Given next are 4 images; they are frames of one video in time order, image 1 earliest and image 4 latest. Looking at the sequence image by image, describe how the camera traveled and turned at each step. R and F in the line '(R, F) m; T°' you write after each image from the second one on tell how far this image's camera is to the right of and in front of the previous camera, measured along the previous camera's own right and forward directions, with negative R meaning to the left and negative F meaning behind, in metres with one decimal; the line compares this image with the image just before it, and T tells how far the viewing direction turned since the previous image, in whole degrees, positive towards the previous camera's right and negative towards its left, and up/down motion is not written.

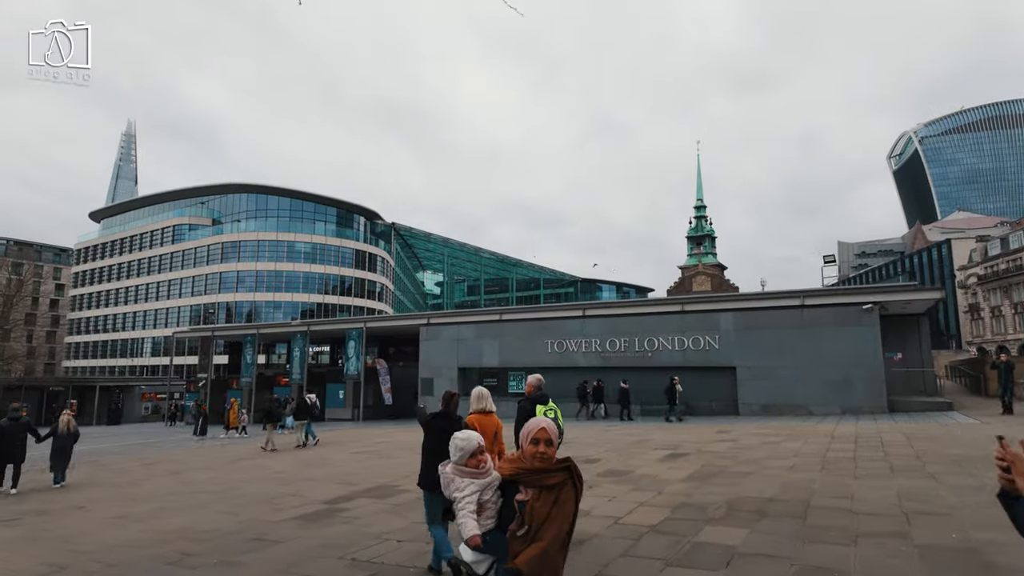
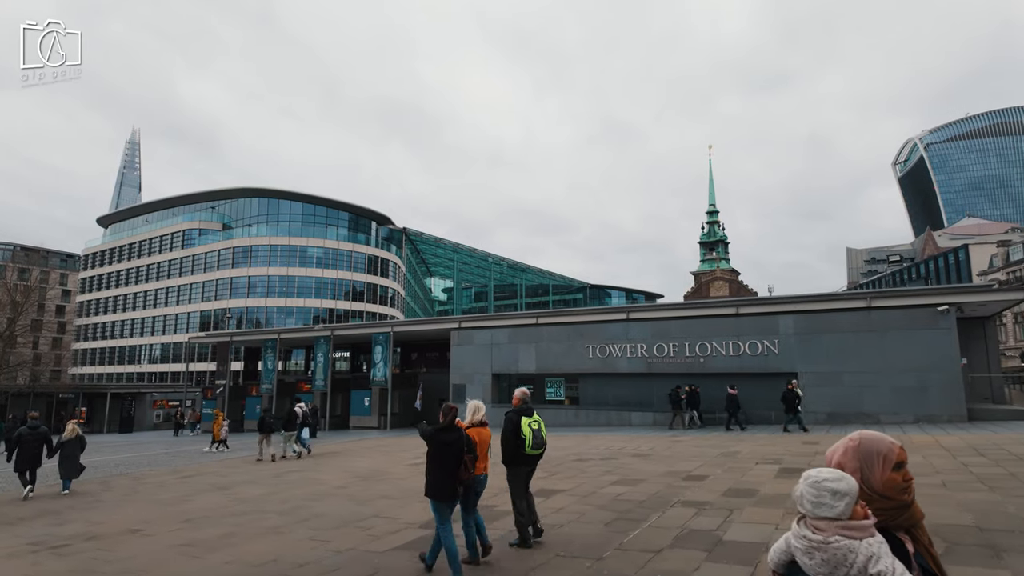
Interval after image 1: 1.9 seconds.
(-1.6, +1.2) m; 0°
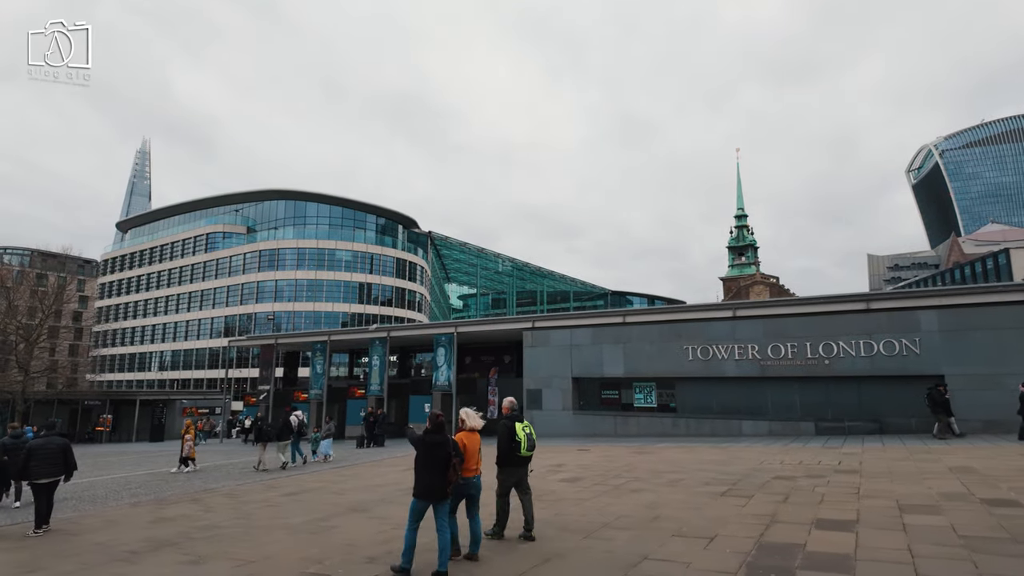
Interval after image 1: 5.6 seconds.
(-3.2, +2.2) m; -1°
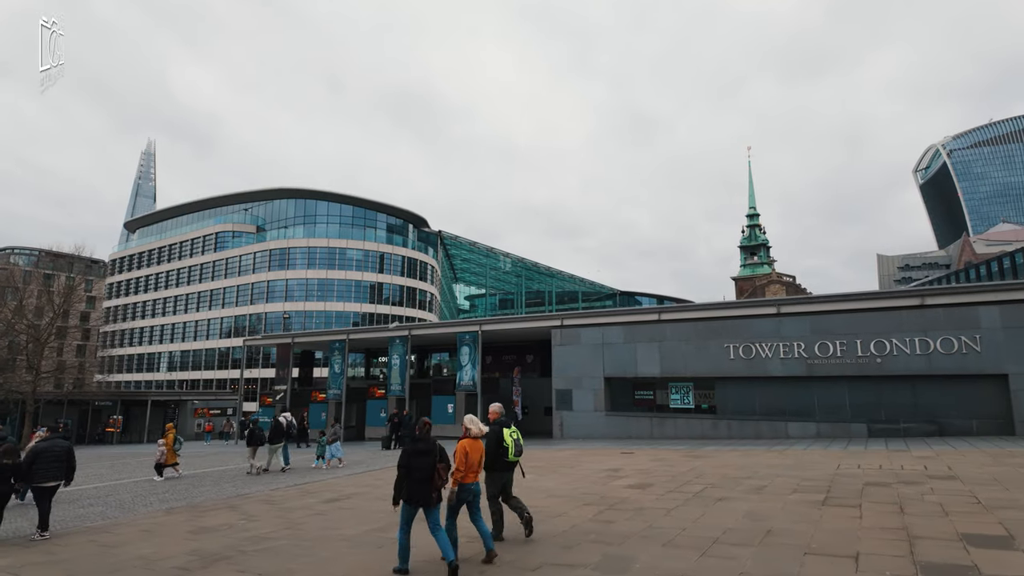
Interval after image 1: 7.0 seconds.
(-1.1, +0.8) m; 0°
